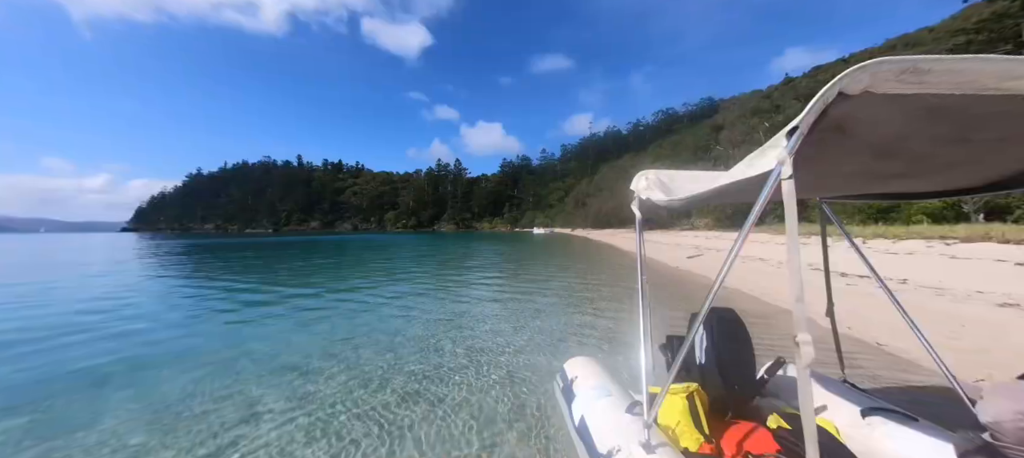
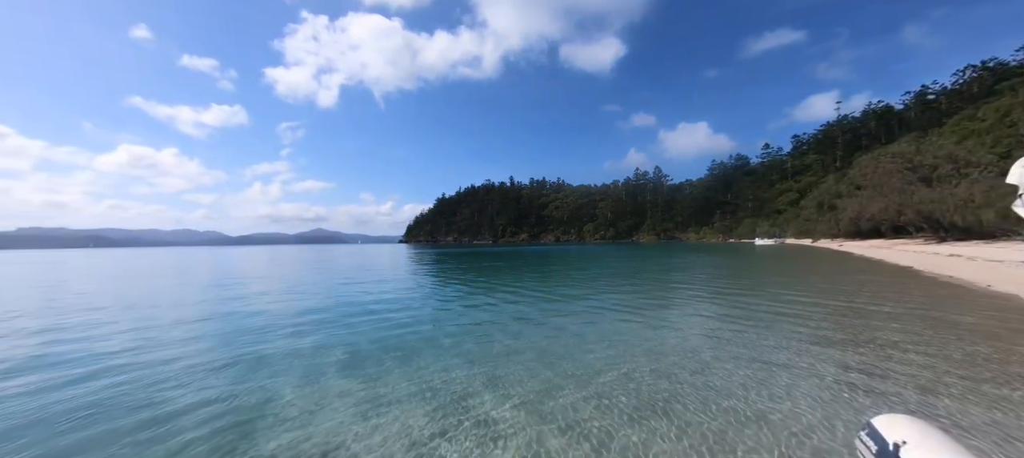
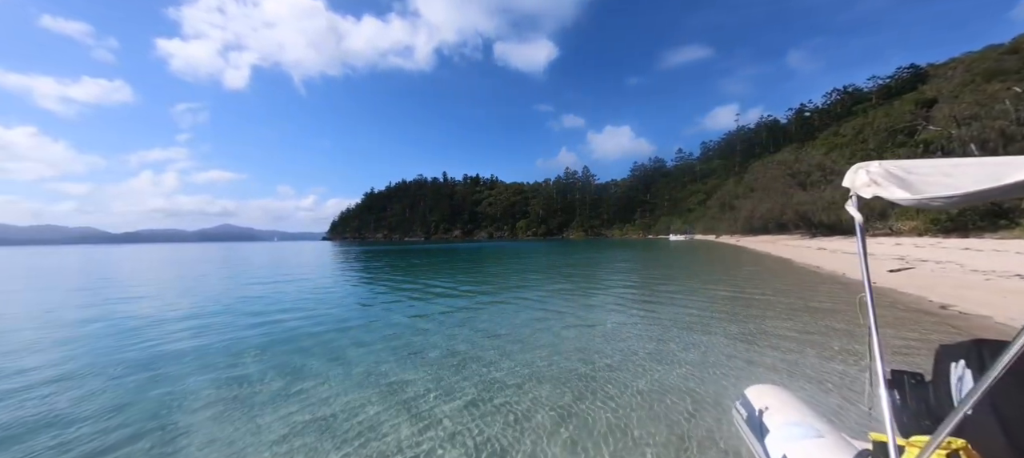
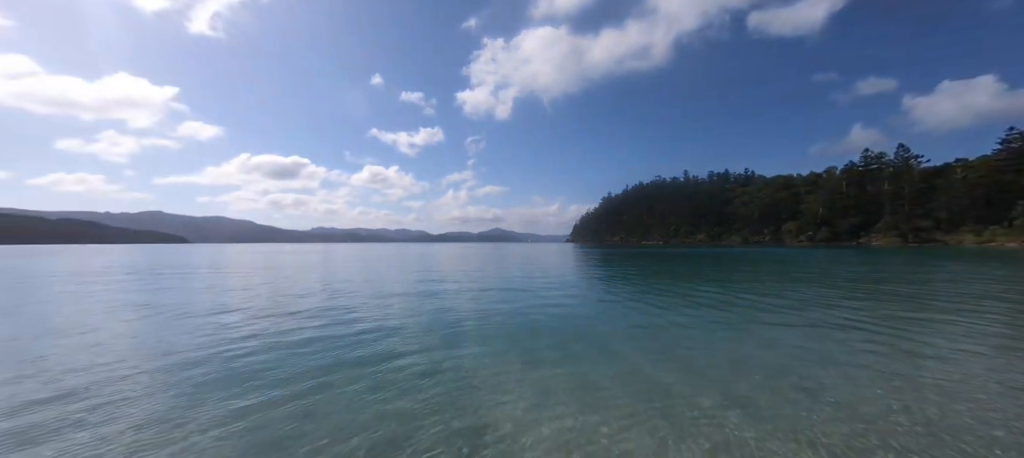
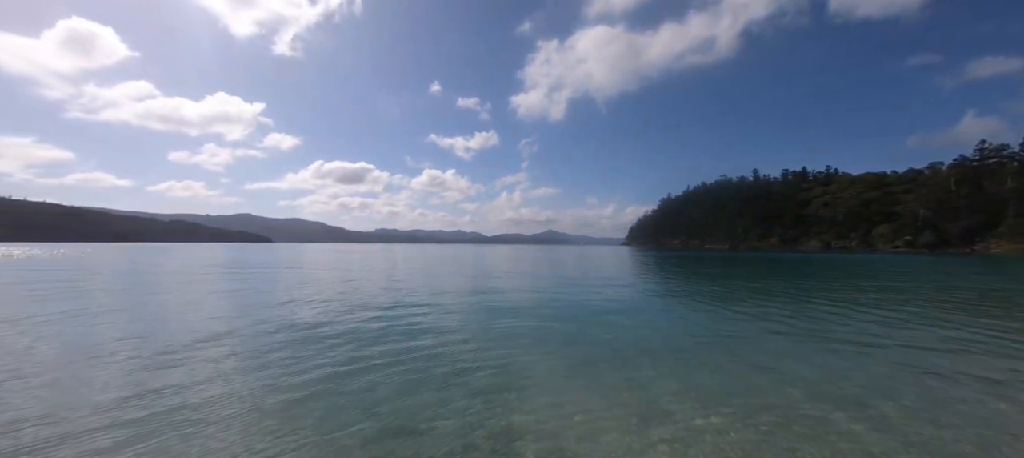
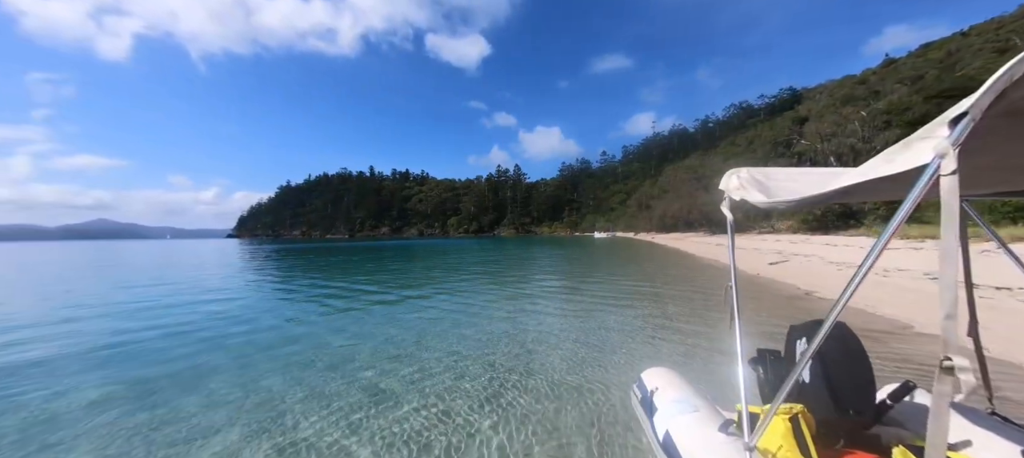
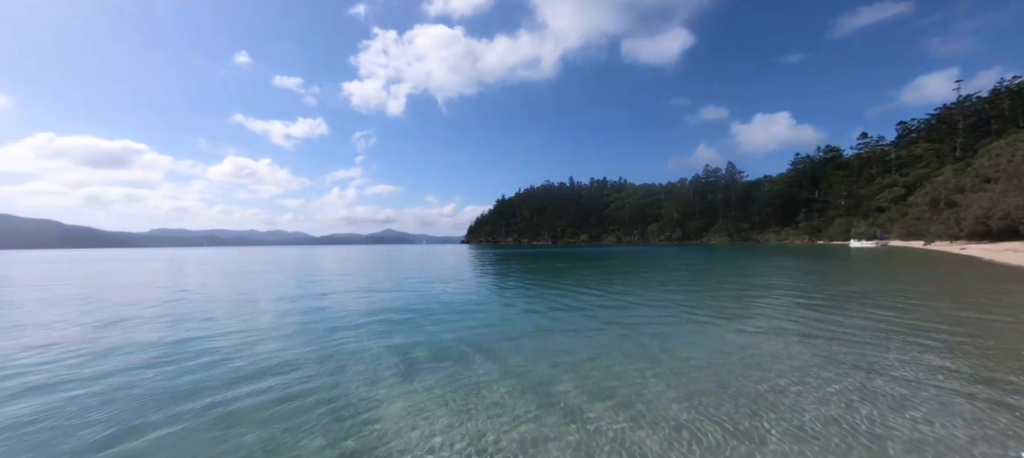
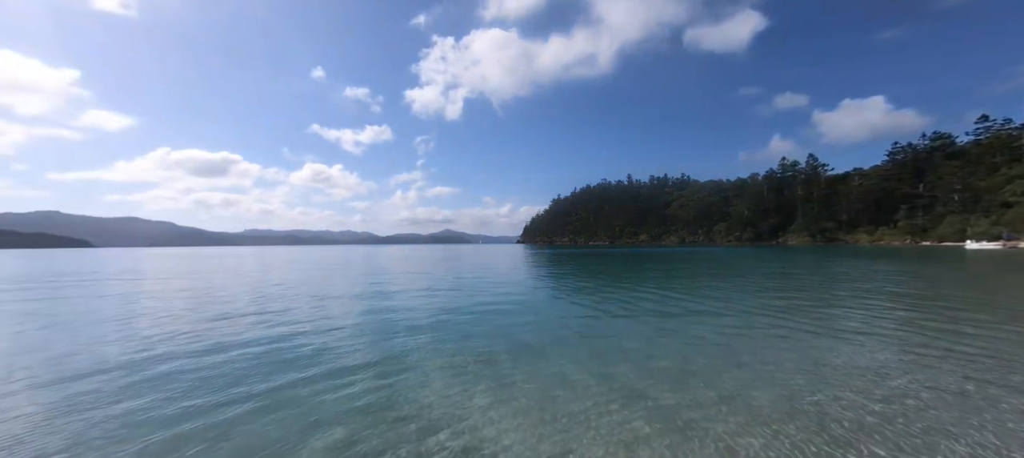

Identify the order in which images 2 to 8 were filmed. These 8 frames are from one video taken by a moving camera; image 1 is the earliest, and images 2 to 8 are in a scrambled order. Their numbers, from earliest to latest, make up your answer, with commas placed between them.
6, 3, 2, 7, 8, 4, 5
